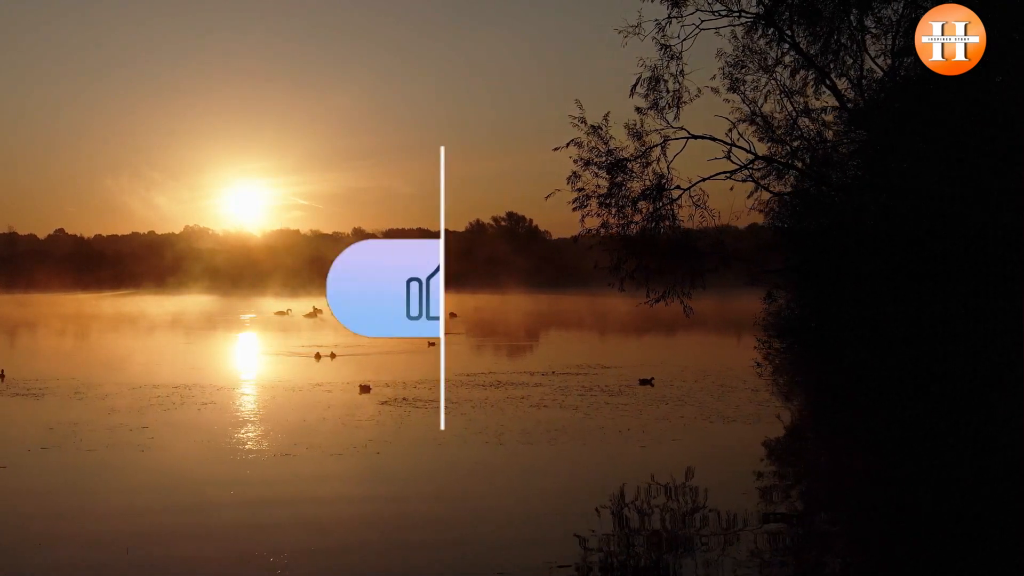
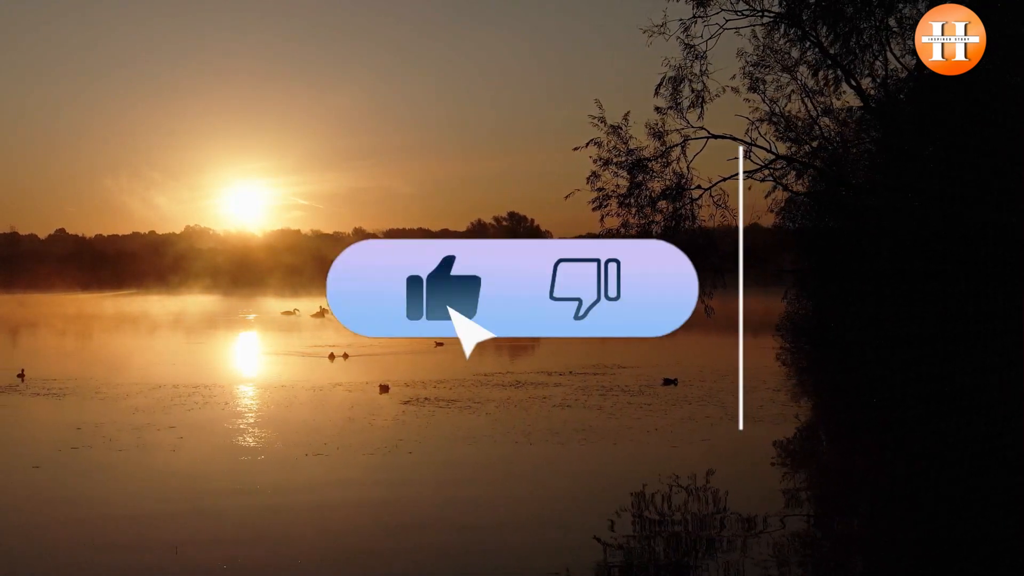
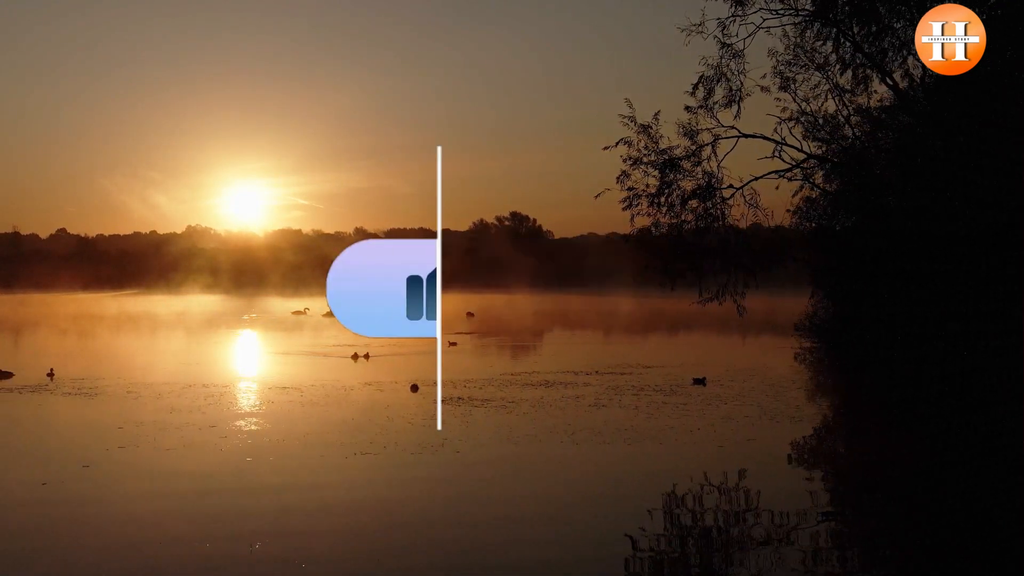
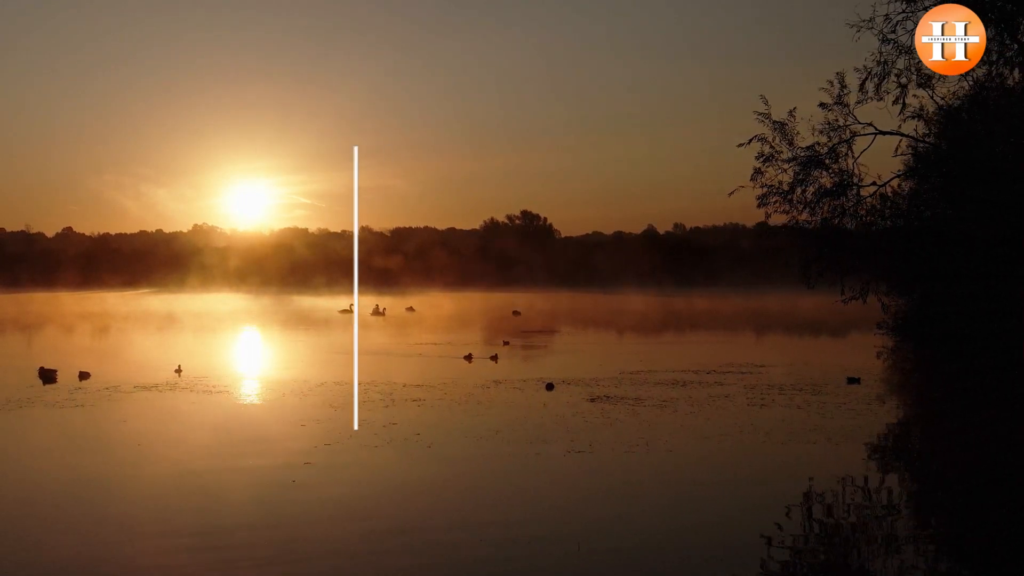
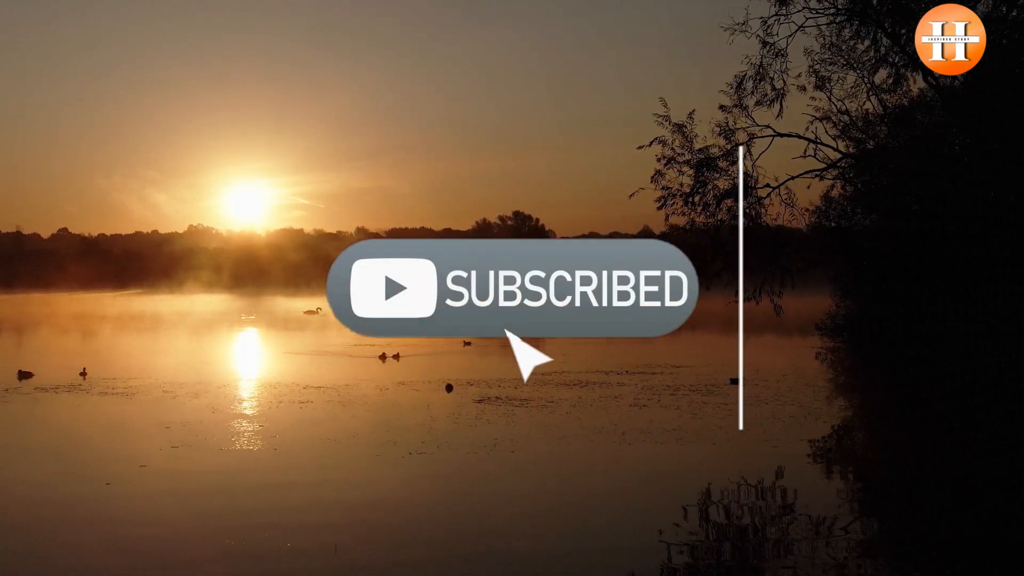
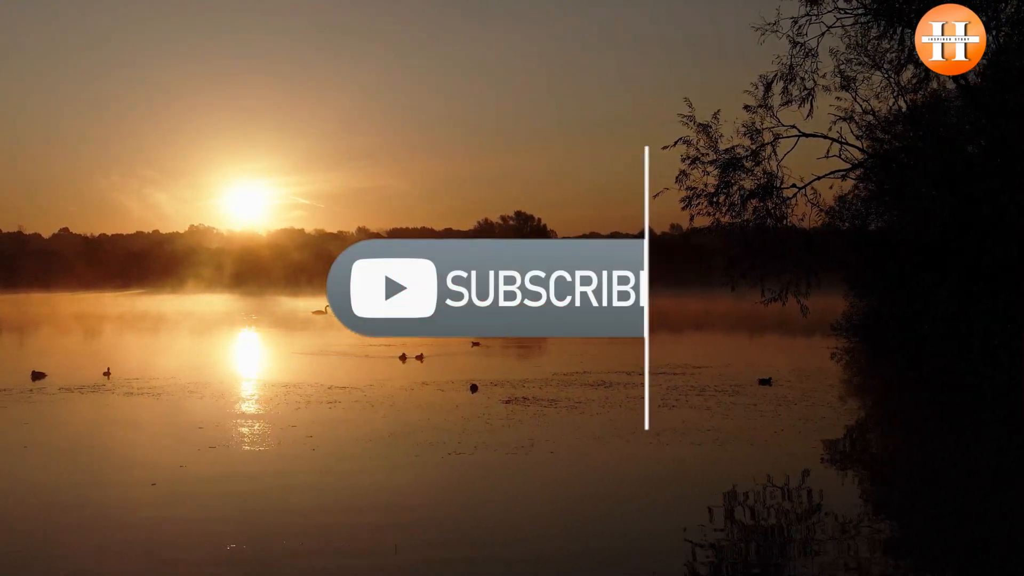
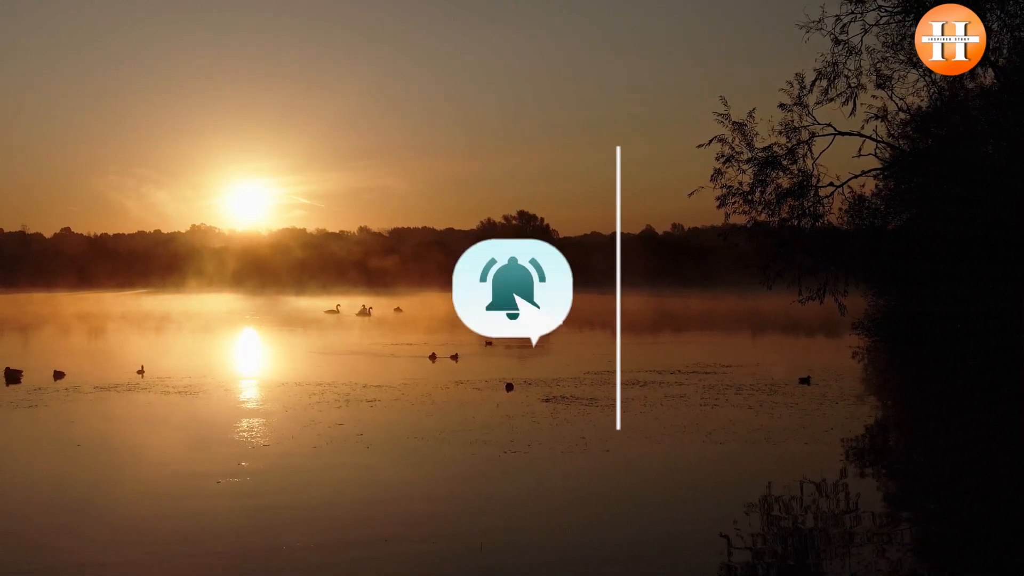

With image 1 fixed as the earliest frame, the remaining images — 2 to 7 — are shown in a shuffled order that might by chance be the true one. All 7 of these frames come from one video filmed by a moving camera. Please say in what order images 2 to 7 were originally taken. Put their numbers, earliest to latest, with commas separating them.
2, 3, 5, 6, 7, 4
